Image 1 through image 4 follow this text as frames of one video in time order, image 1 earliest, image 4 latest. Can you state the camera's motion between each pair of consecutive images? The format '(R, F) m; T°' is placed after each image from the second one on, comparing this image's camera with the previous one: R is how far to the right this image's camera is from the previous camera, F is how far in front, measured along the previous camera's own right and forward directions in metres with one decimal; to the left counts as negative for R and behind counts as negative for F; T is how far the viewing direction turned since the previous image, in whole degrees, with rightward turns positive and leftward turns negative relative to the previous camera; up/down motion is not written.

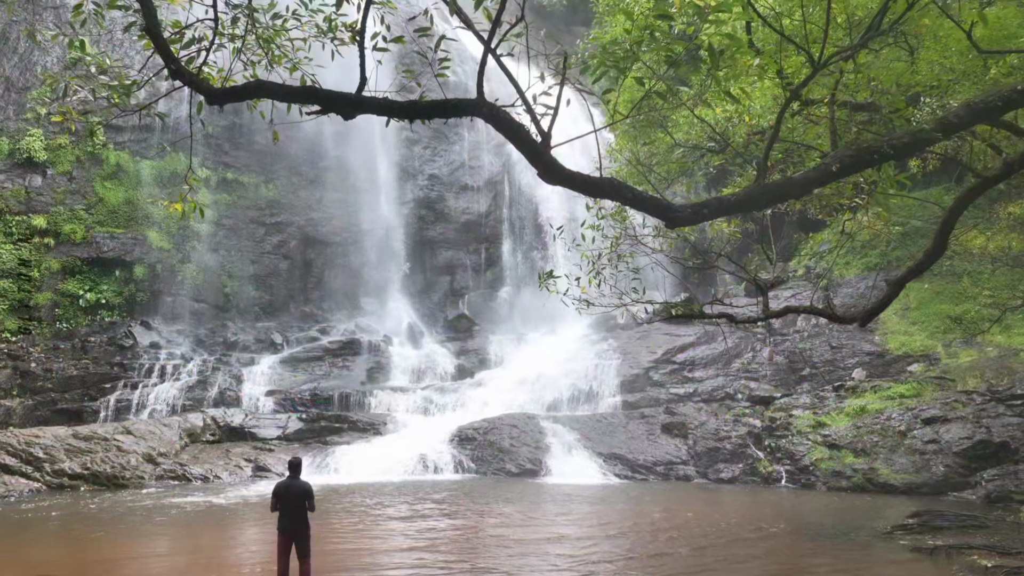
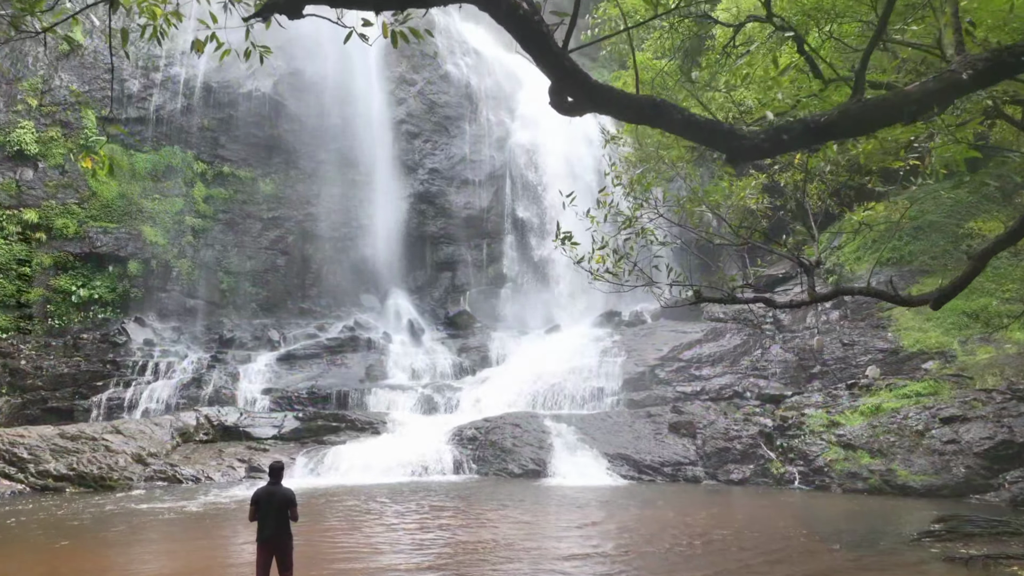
(0.0, +0.5) m; 0°
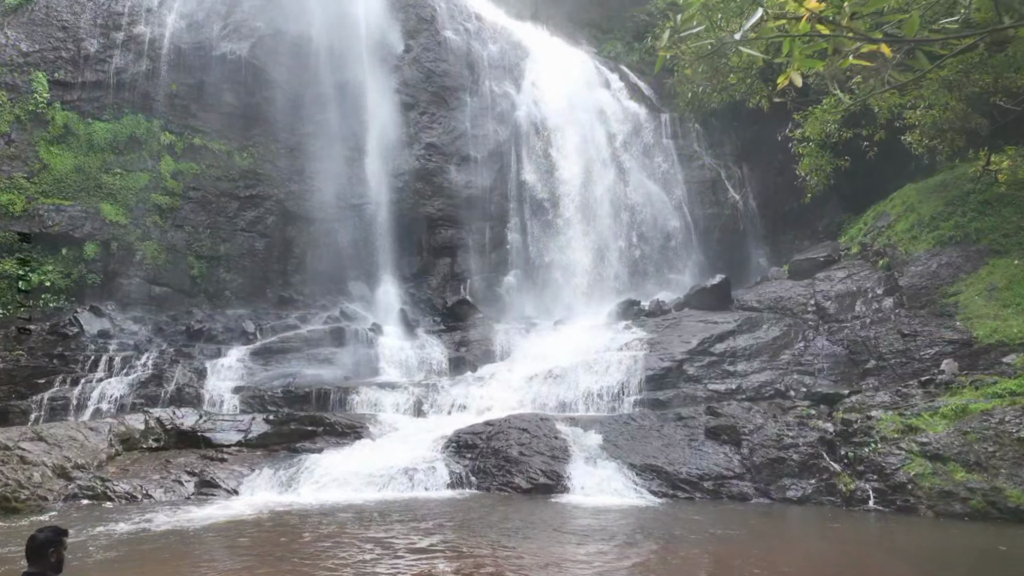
(0.0, +2.2) m; 0°
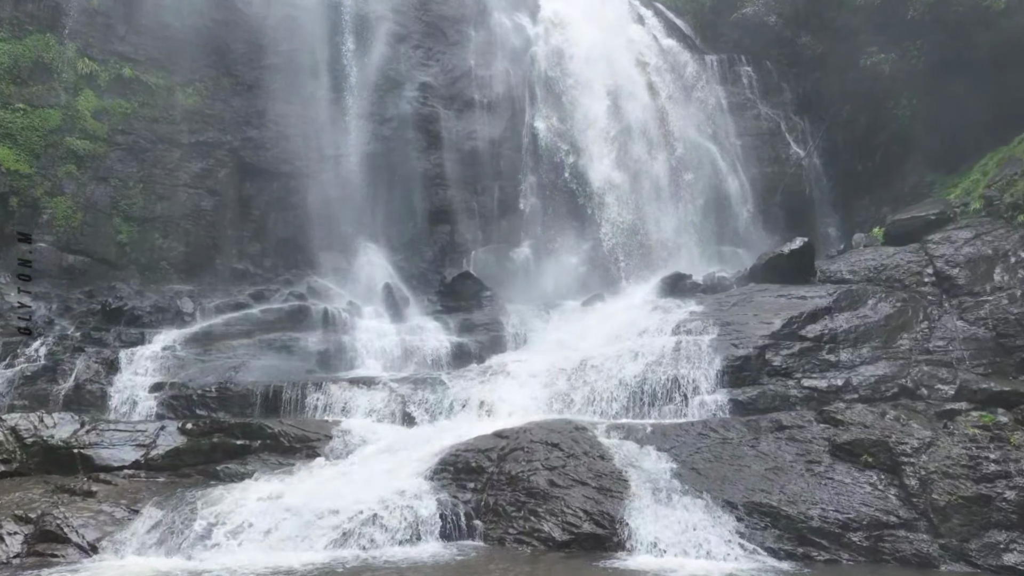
(-0.2, +4.0) m; -1°
